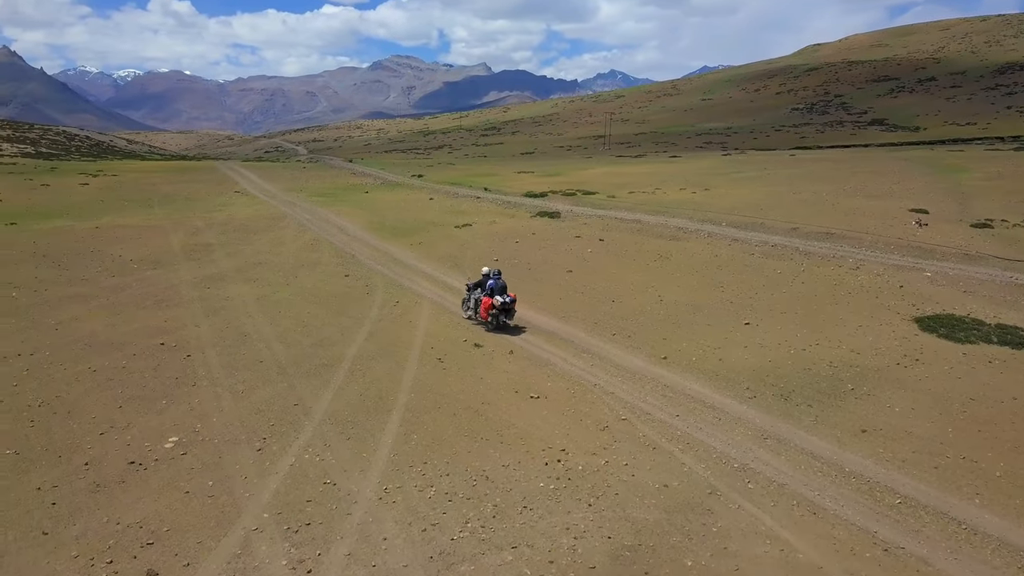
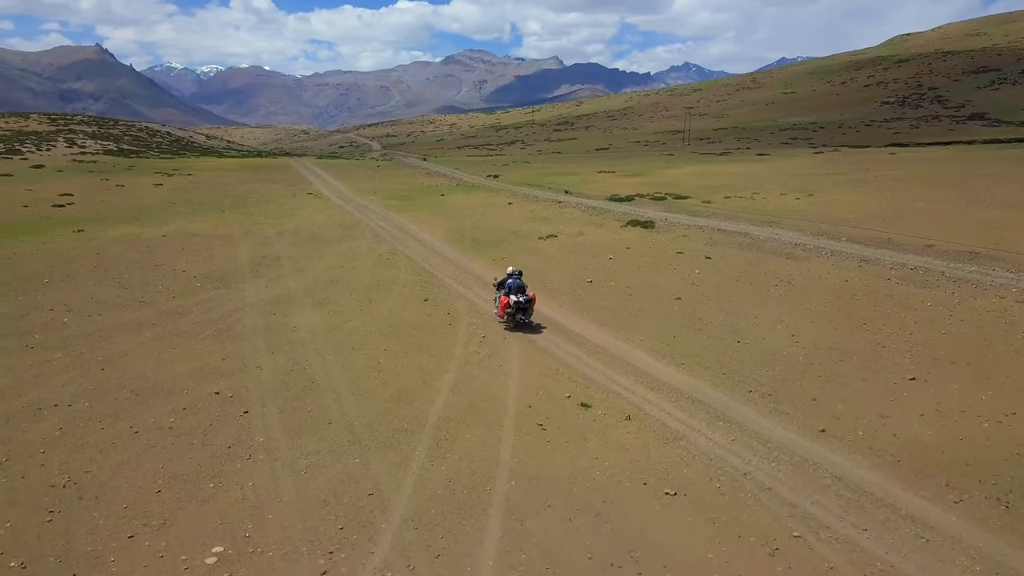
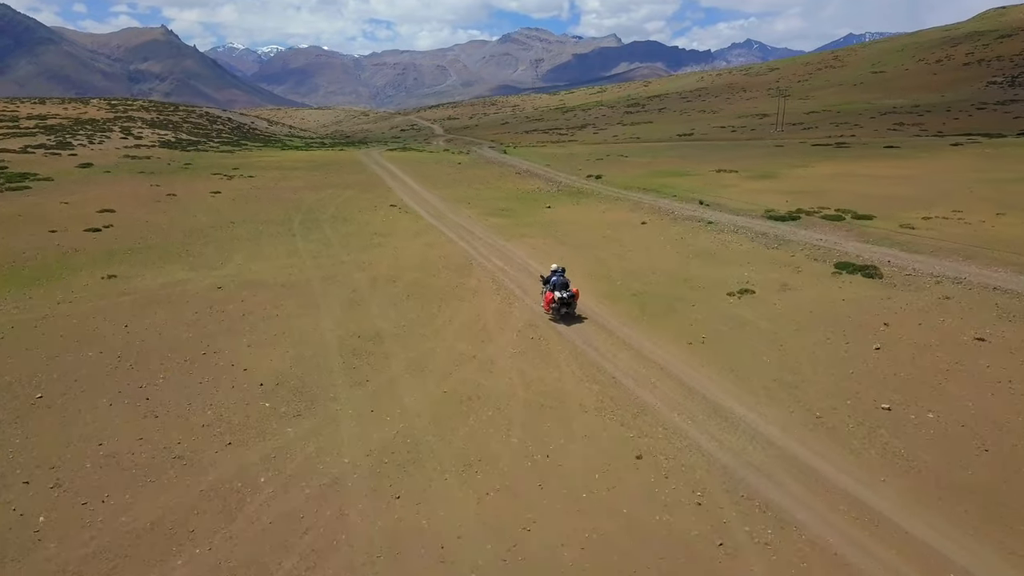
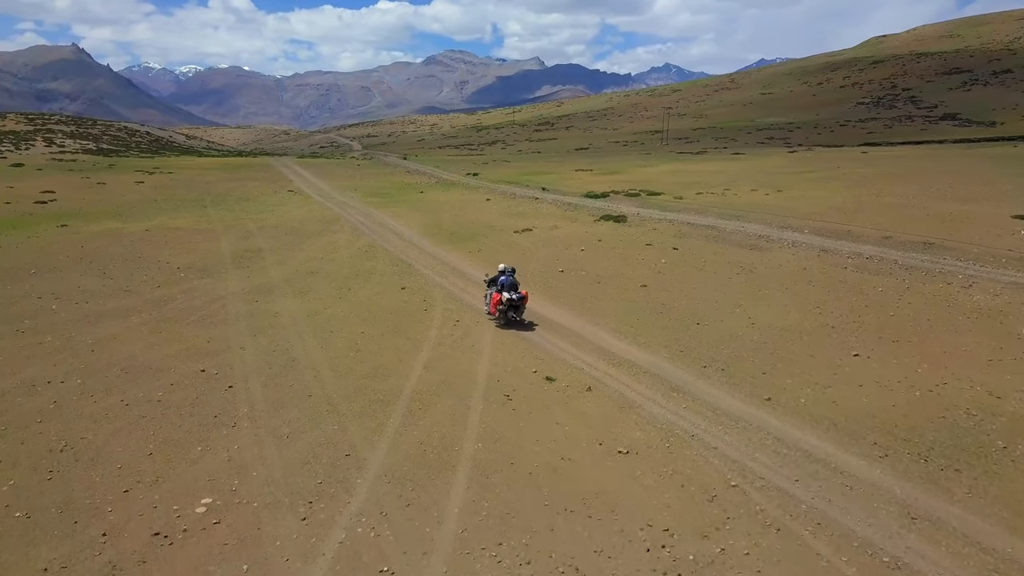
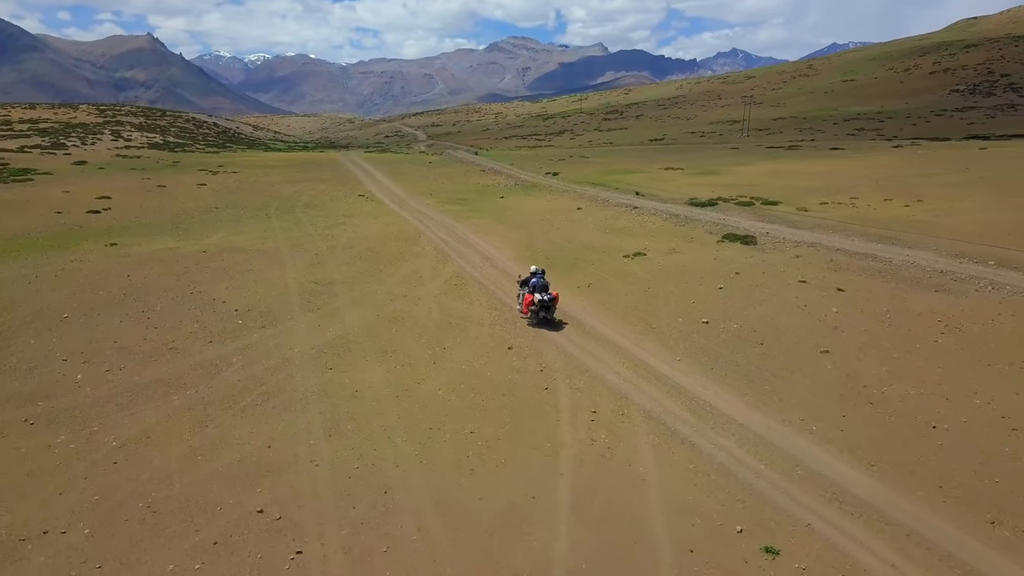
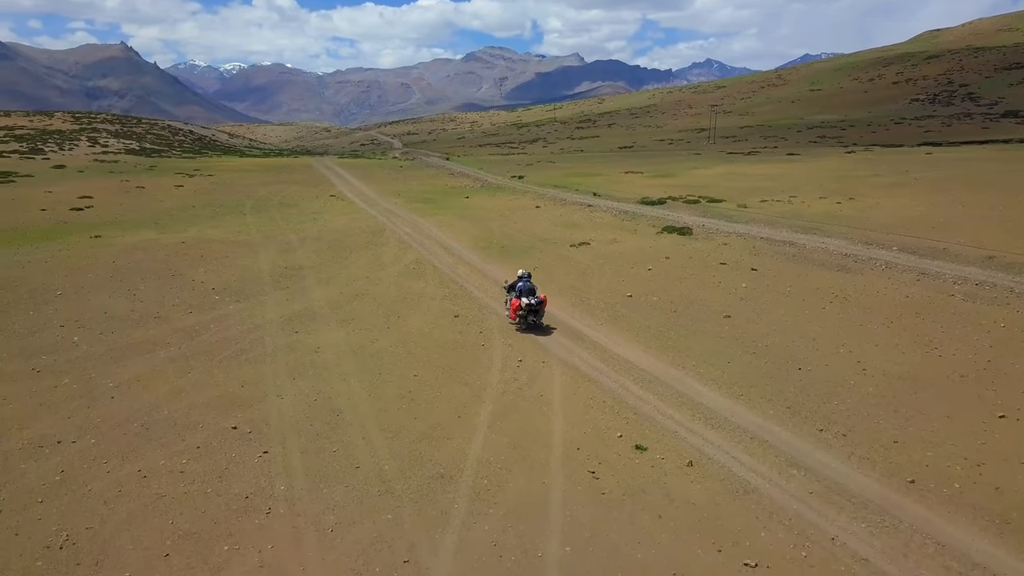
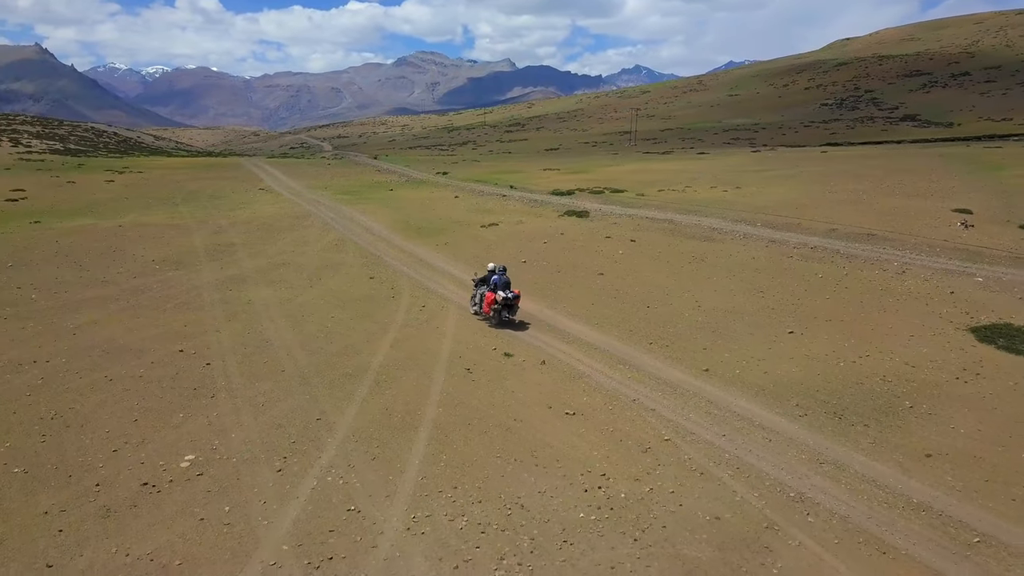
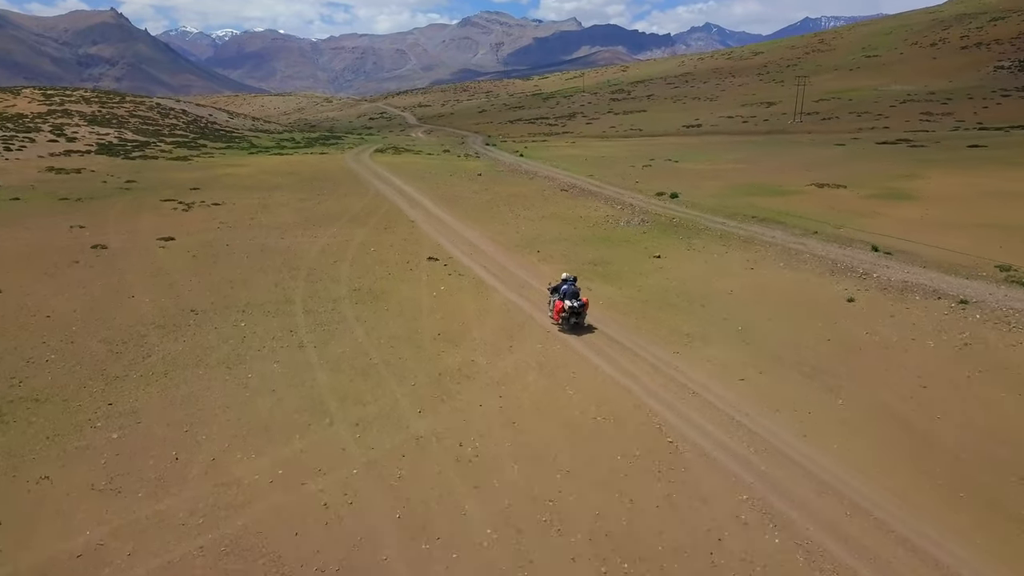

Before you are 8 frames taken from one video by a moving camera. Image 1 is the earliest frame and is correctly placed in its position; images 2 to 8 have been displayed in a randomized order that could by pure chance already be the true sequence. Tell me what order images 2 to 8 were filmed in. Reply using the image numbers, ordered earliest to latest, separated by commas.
7, 4, 2, 6, 5, 3, 8
